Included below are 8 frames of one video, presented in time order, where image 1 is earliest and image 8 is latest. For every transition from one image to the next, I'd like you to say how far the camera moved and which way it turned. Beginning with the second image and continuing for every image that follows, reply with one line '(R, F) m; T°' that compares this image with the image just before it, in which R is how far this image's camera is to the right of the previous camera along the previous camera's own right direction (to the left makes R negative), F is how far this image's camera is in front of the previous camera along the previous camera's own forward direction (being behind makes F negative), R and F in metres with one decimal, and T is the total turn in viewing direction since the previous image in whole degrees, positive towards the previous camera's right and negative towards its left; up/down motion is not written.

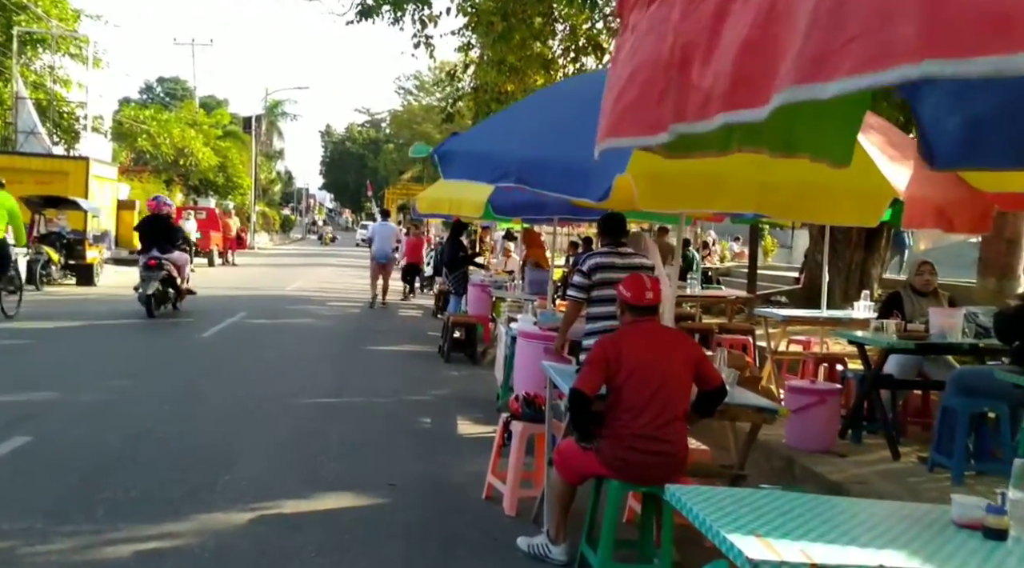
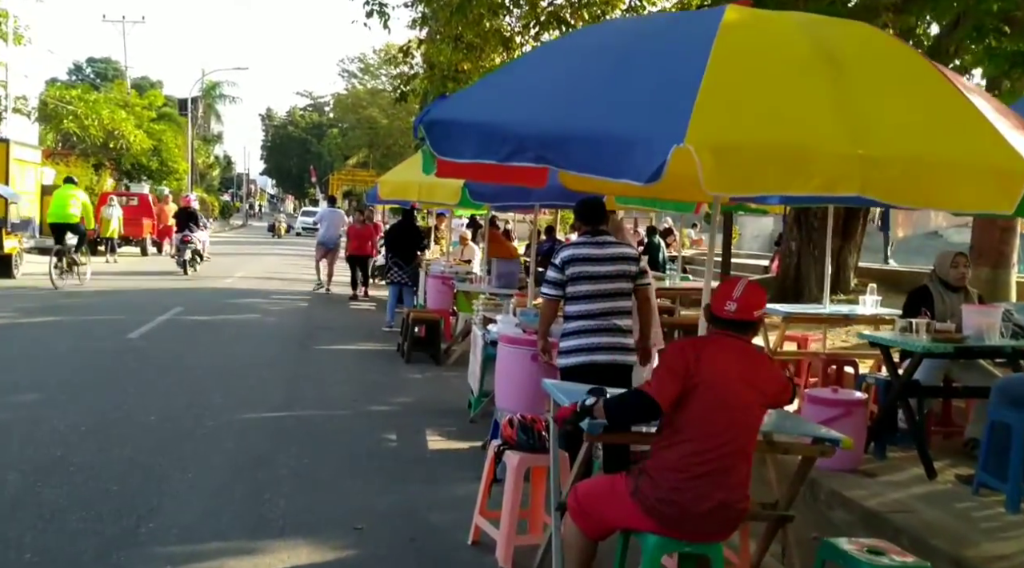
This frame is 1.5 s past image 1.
(-0.3, +1.1) m; +3°
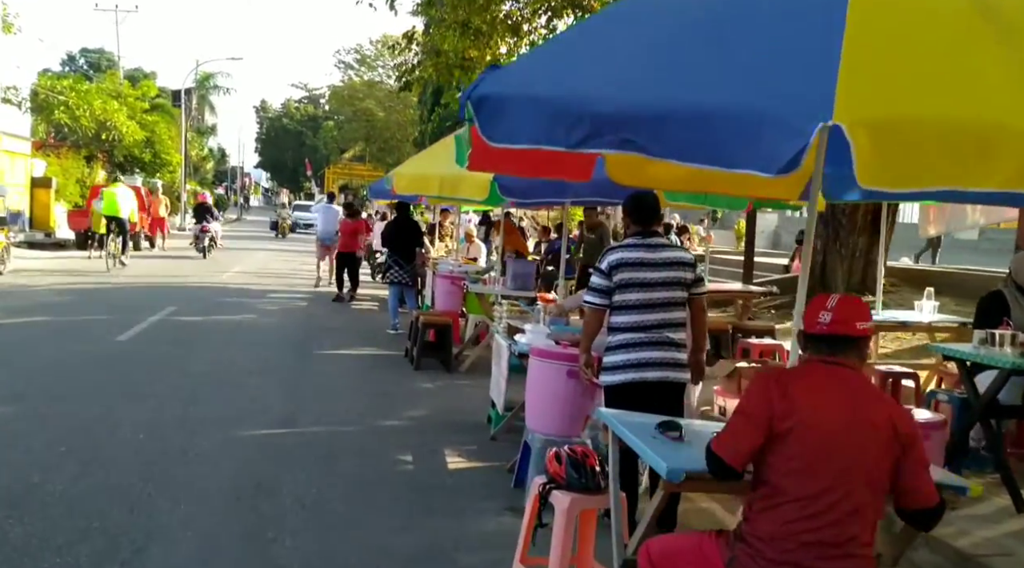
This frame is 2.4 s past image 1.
(-0.2, +0.8) m; 0°
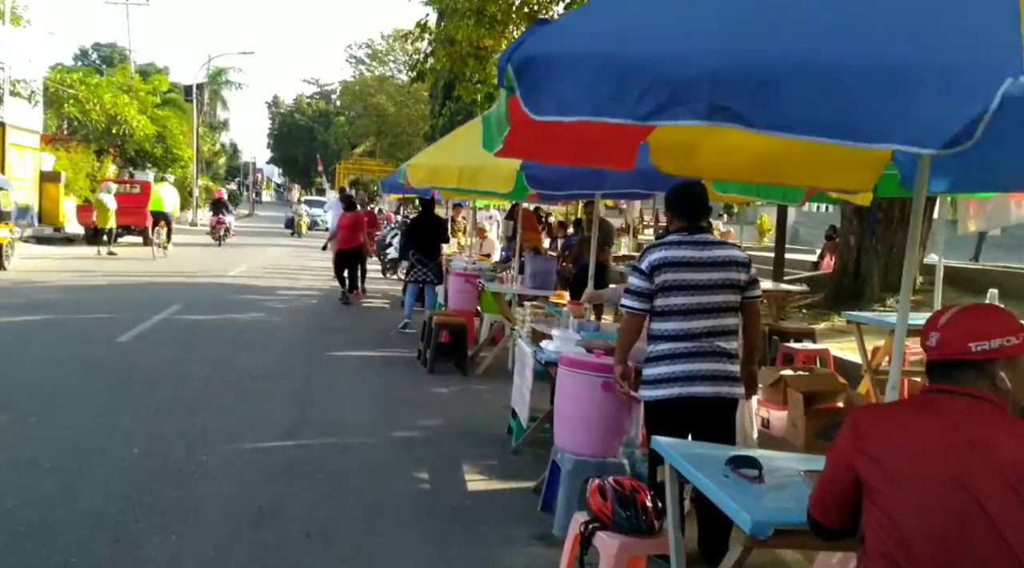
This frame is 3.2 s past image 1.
(-0.1, +0.7) m; -1°
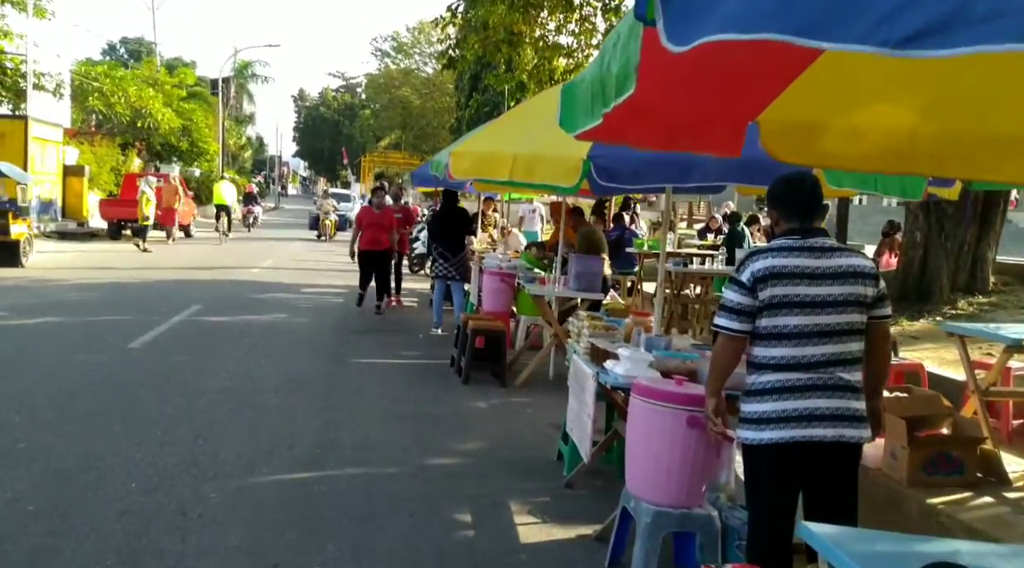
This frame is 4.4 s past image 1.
(-0.2, +1.0) m; -1°
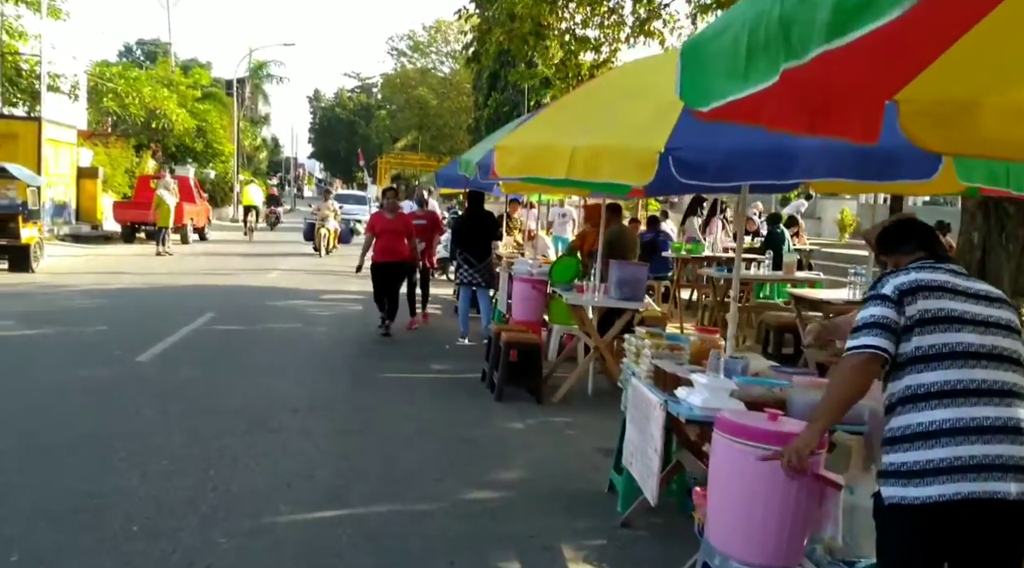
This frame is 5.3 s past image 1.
(-0.2, +0.7) m; -1°
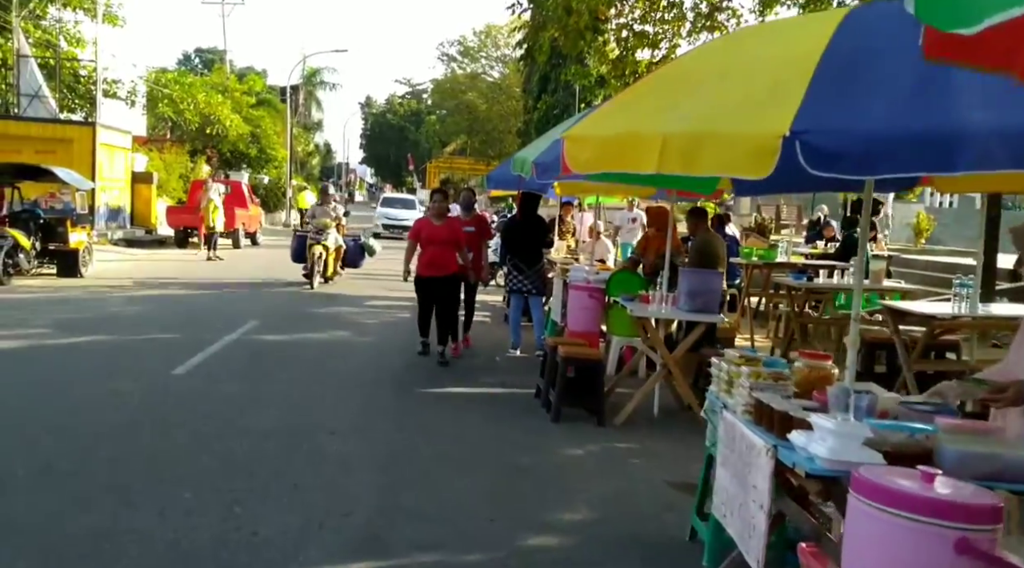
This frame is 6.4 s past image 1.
(-0.1, +0.8) m; -3°
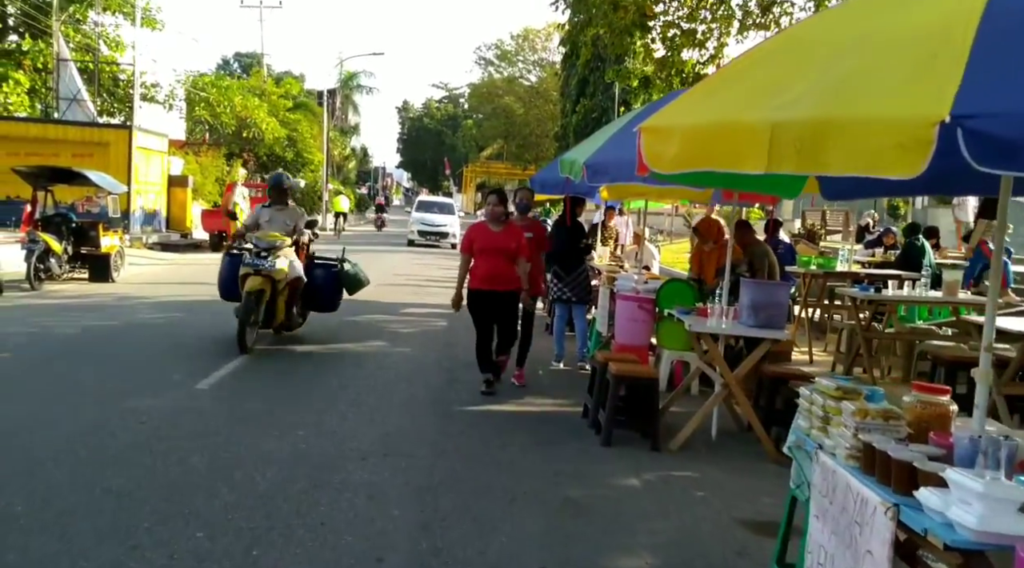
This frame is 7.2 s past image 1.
(-0.1, +0.7) m; -2°
